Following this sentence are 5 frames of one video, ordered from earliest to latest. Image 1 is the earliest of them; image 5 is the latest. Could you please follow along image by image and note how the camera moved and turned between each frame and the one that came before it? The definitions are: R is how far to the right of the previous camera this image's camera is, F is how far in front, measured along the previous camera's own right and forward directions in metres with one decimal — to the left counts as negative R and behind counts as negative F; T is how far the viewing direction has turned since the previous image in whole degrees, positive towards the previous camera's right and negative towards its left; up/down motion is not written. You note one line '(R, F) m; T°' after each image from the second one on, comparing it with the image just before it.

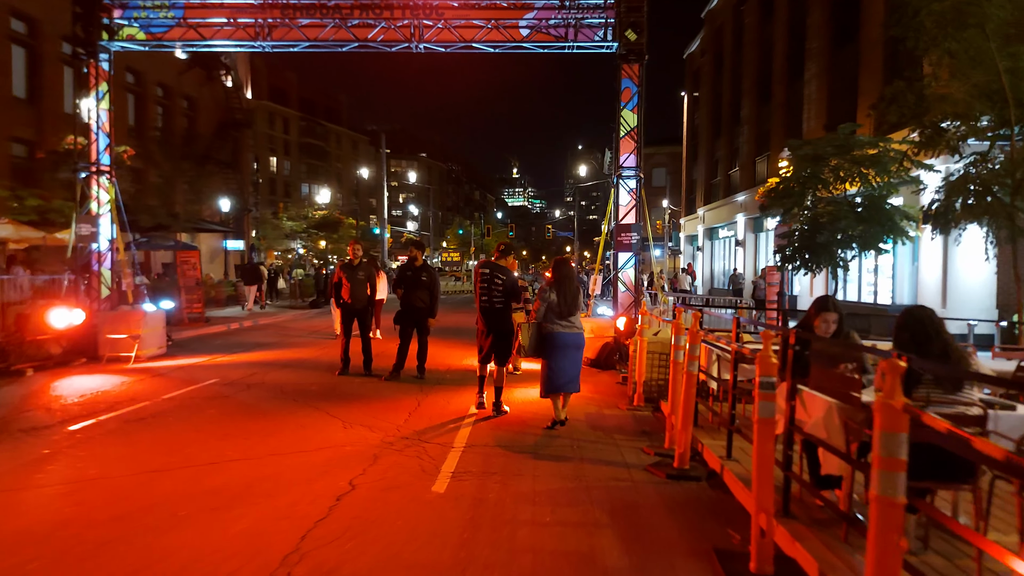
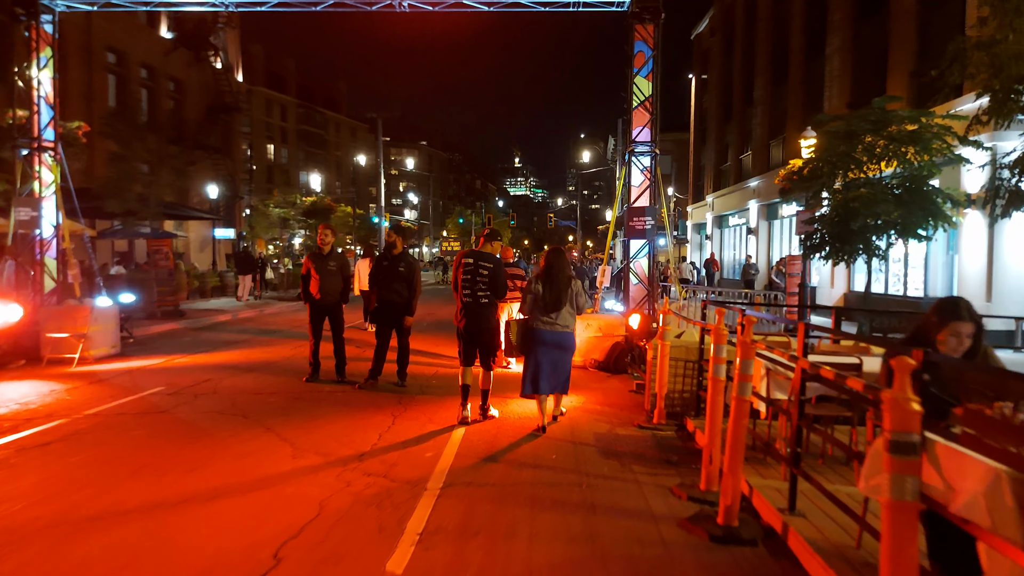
(+0.1, +1.4) m; 0°
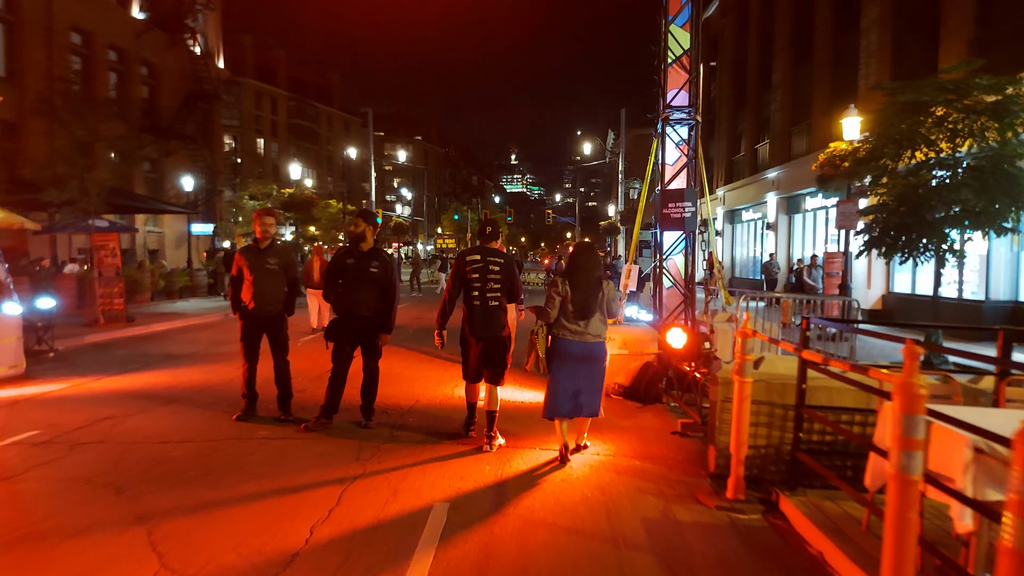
(-0.1, +2.2) m; 0°
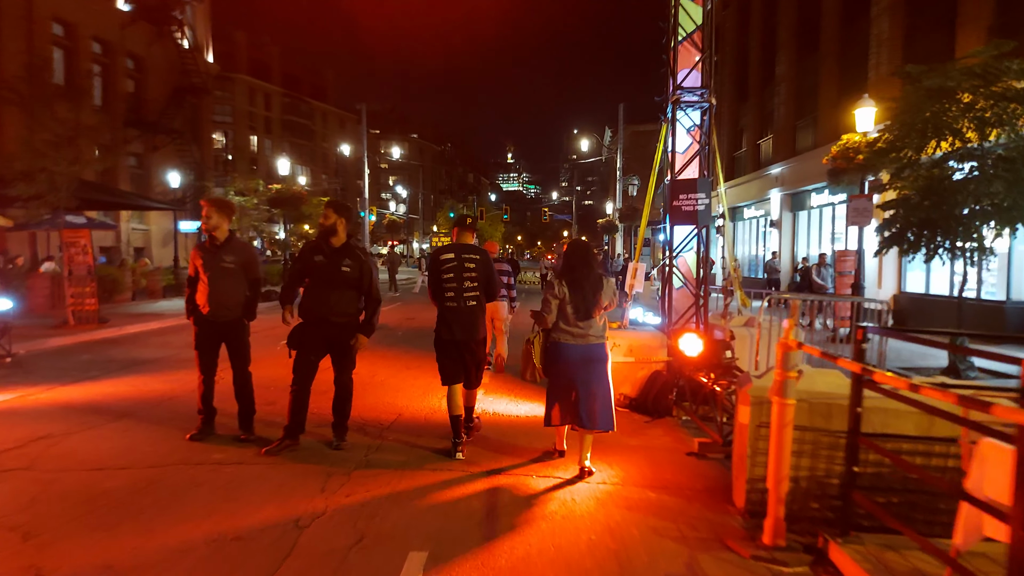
(0.0, +0.8) m; 0°
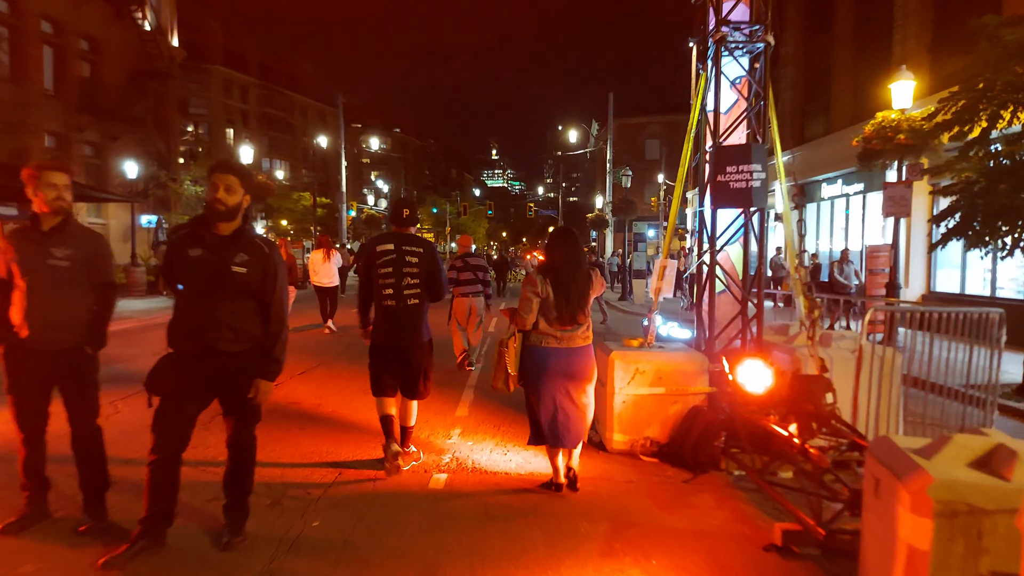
(0.0, +1.9) m; +1°
